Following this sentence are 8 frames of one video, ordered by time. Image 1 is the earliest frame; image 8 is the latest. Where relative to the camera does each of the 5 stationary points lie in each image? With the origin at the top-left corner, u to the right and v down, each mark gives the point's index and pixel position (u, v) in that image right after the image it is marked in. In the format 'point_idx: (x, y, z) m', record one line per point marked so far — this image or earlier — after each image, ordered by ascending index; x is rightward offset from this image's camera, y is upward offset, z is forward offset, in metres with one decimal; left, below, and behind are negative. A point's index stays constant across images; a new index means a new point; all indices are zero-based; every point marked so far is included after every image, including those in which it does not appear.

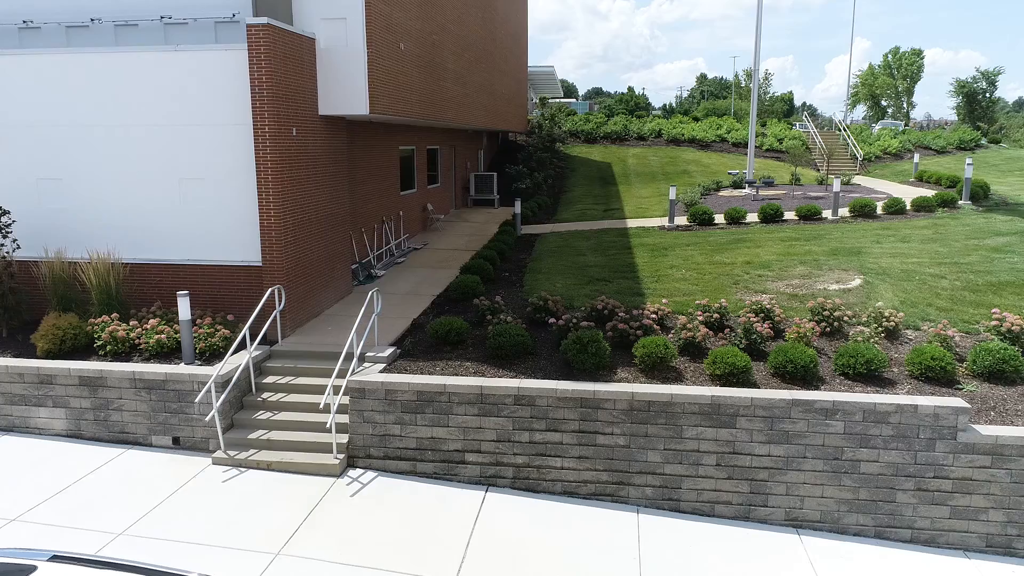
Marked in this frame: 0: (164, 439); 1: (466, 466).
0: (-3.6, -1.6, +7.5) m
1: (-0.4, -1.8, +7.1) m
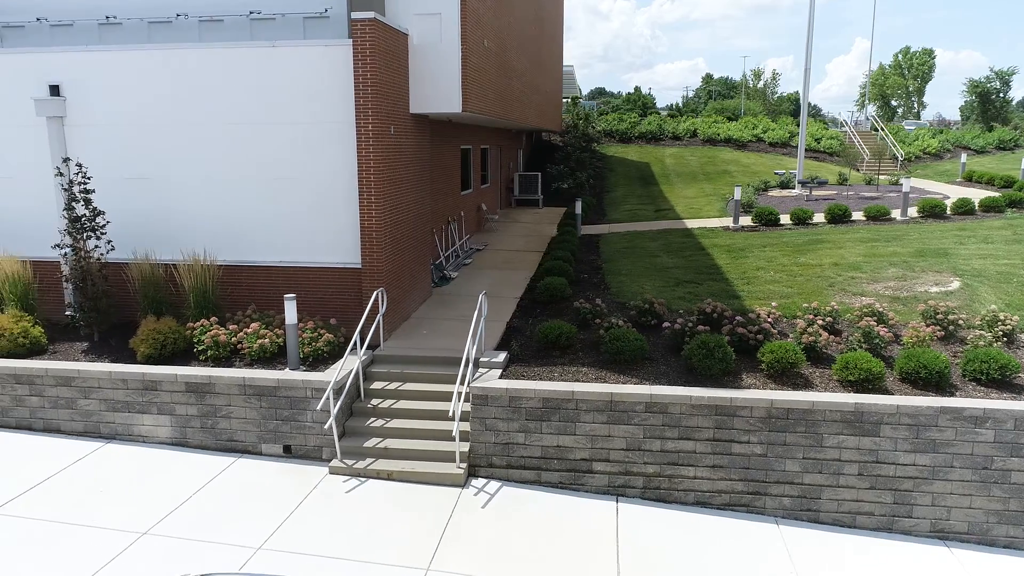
0: (-2.4, -1.6, +7.2) m
1: (+0.8, -1.8, +6.9) m
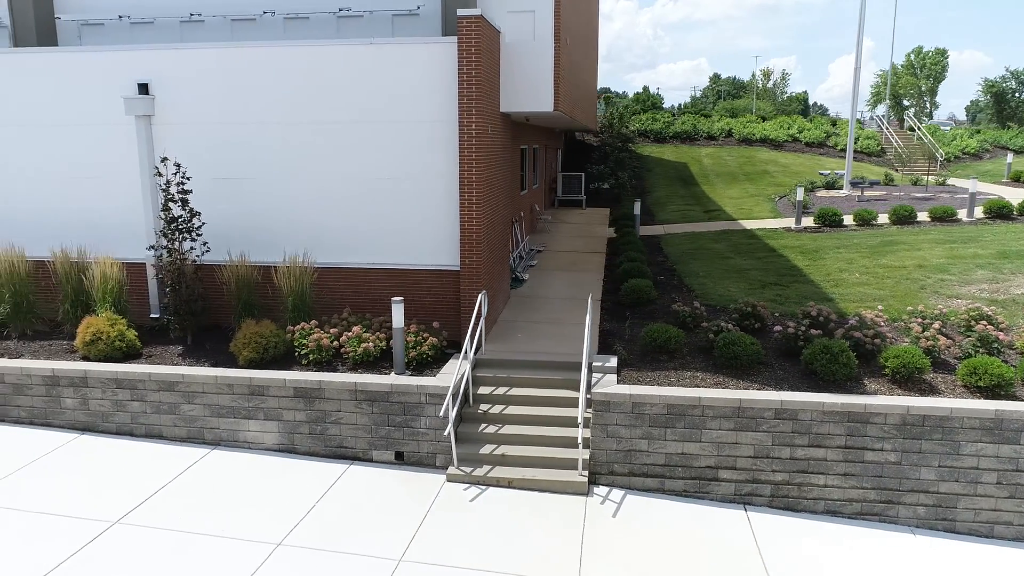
0: (-1.2, -1.6, +7.1) m
1: (+2.0, -1.8, +6.7) m
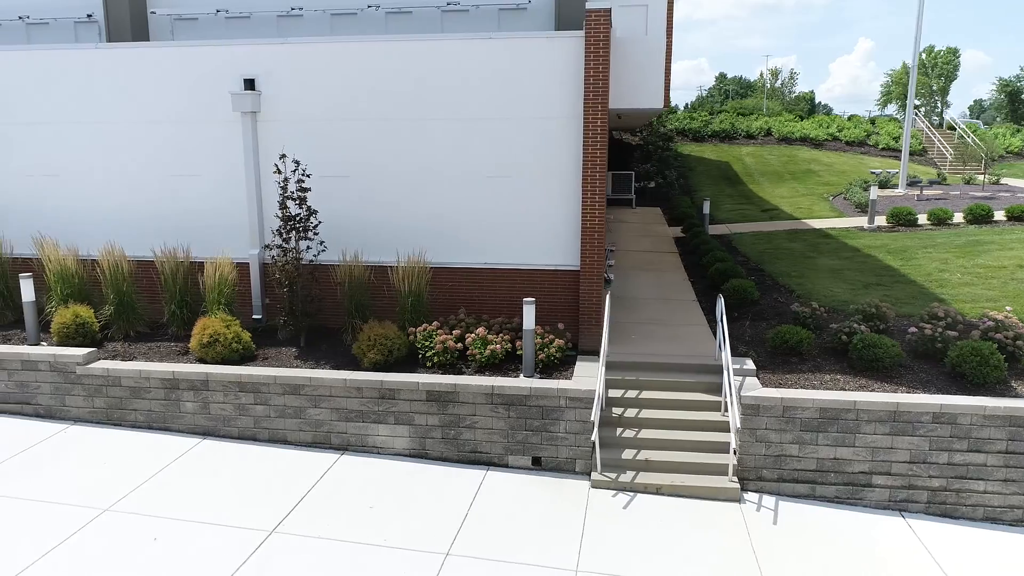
0: (+0.1, -1.7, +6.9) m
1: (+3.3, -1.8, +6.5) m
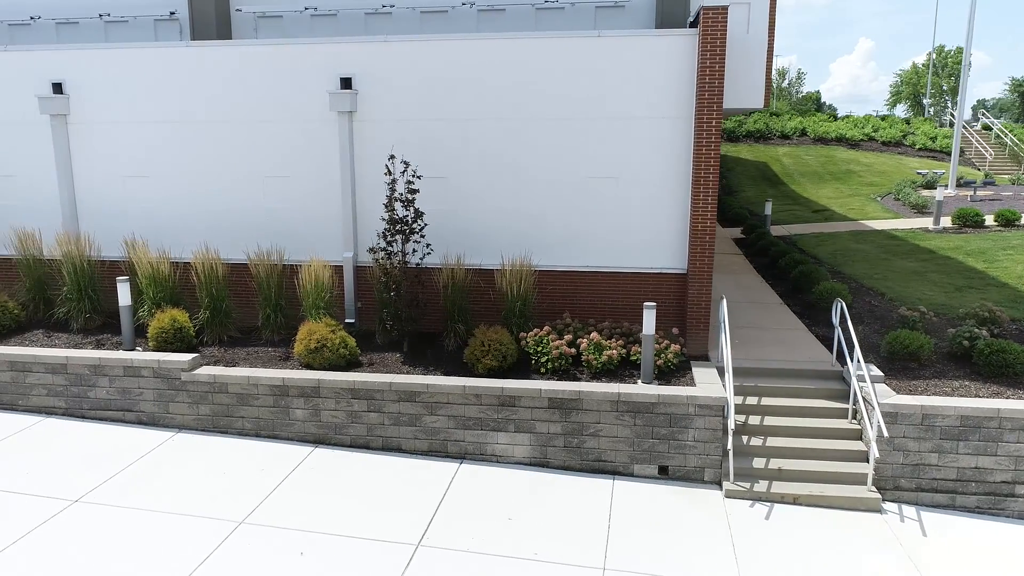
0: (+1.3, -1.7, +6.7) m
1: (+4.5, -1.9, +6.4) m
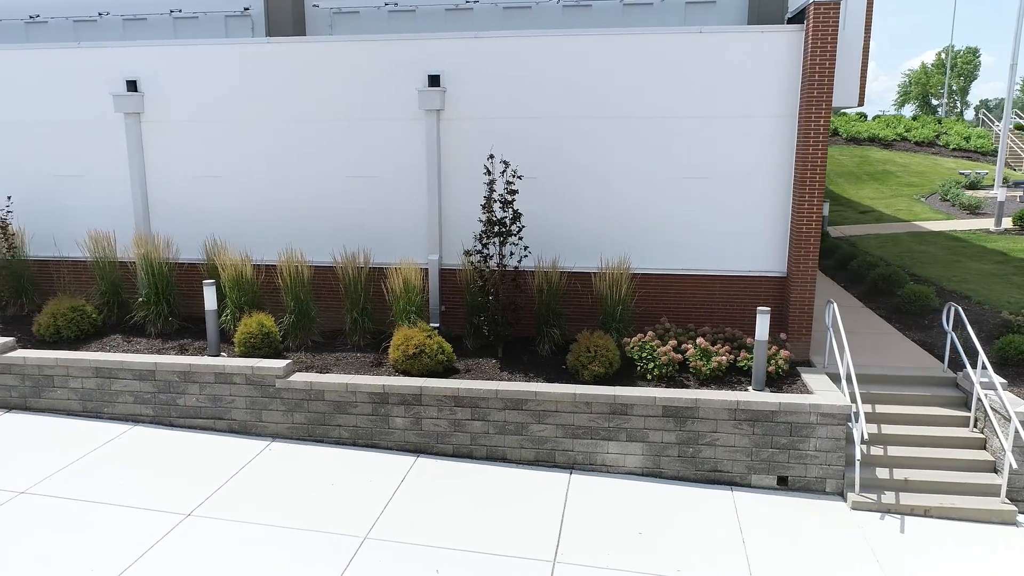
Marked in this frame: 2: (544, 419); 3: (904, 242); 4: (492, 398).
0: (+2.3, -1.7, +6.5) m
1: (+5.5, -1.9, +6.1) m
2: (+0.3, -1.2, +6.7) m
3: (+7.1, +0.8, +13.0) m
4: (-0.2, -1.0, +6.7) m
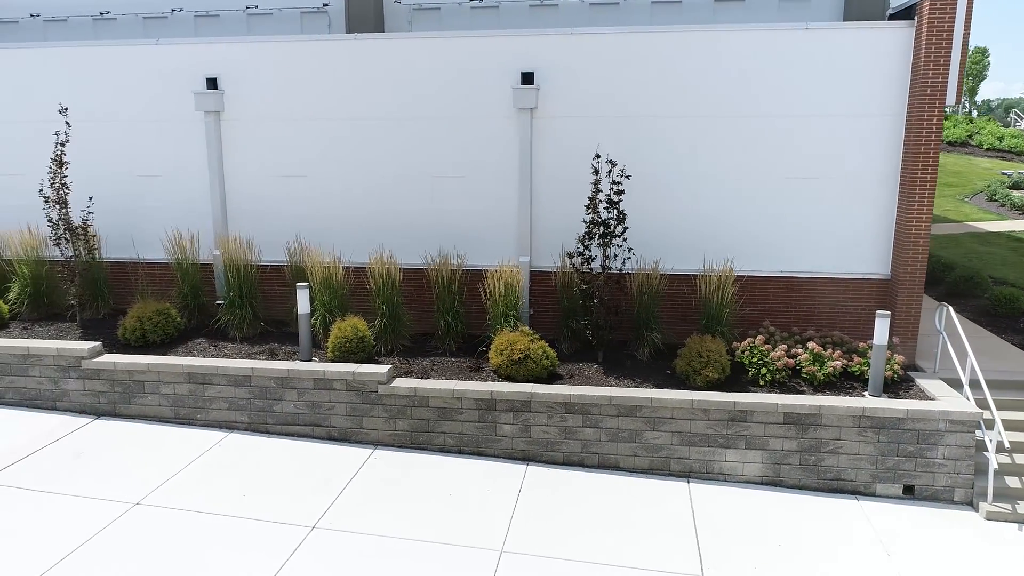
0: (+3.4, -1.8, +6.3) m
1: (+6.6, -2.0, +6.0) m
2: (+1.3, -1.3, +6.5) m
3: (+8.2, +0.8, +12.8) m
4: (+0.9, -1.1, +6.5) m
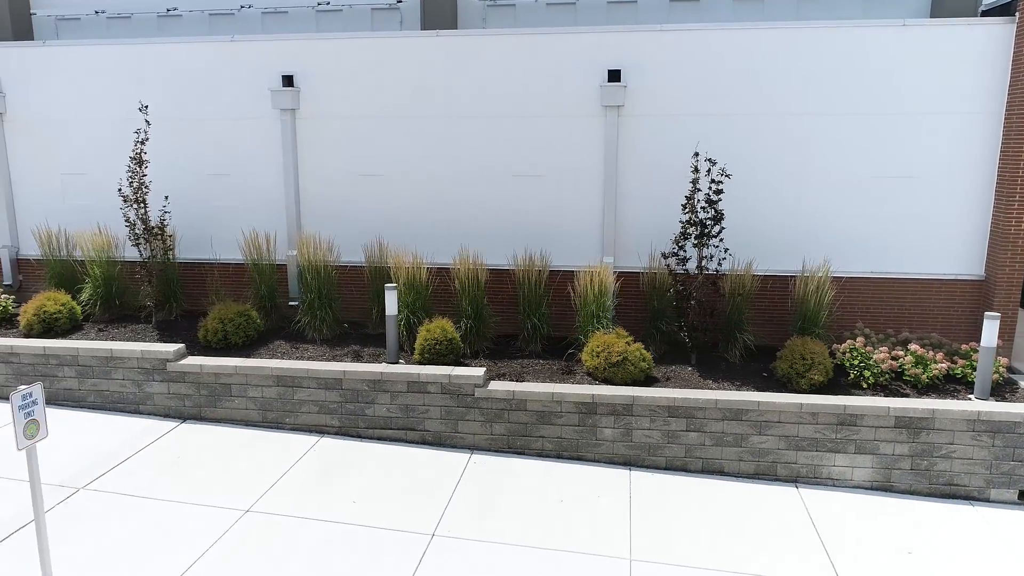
0: (+4.3, -1.8, +6.2) m
1: (+7.5, -2.0, +5.9) m
2: (+2.3, -1.3, +6.3) m
3: (+9.1, +0.8, +12.7) m
4: (+1.8, -1.1, +6.4) m
